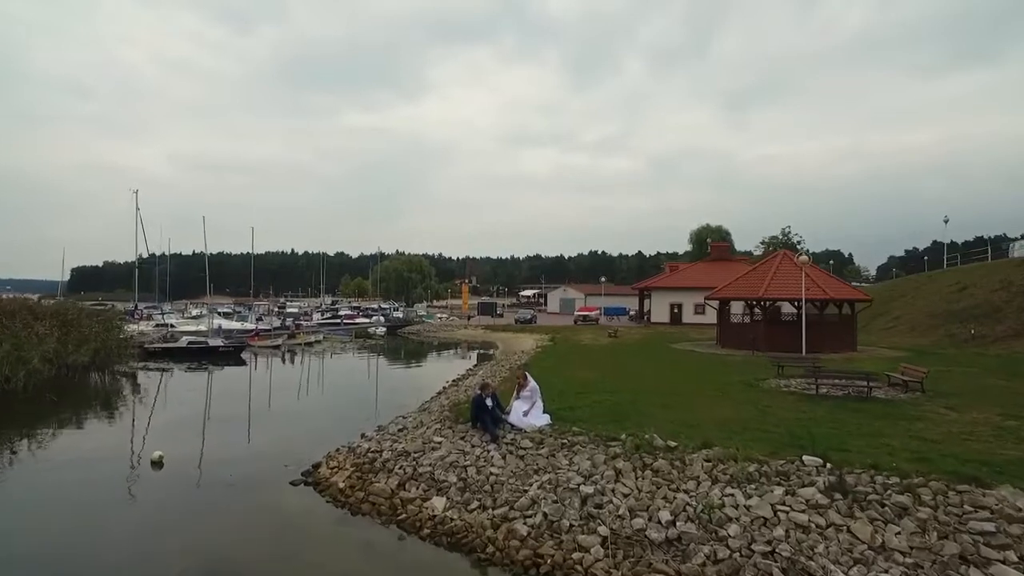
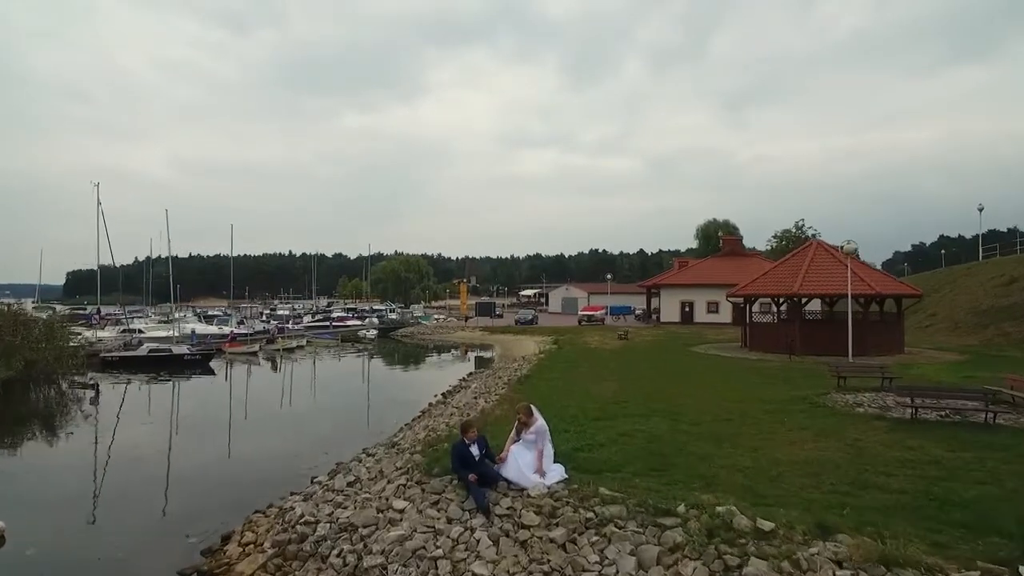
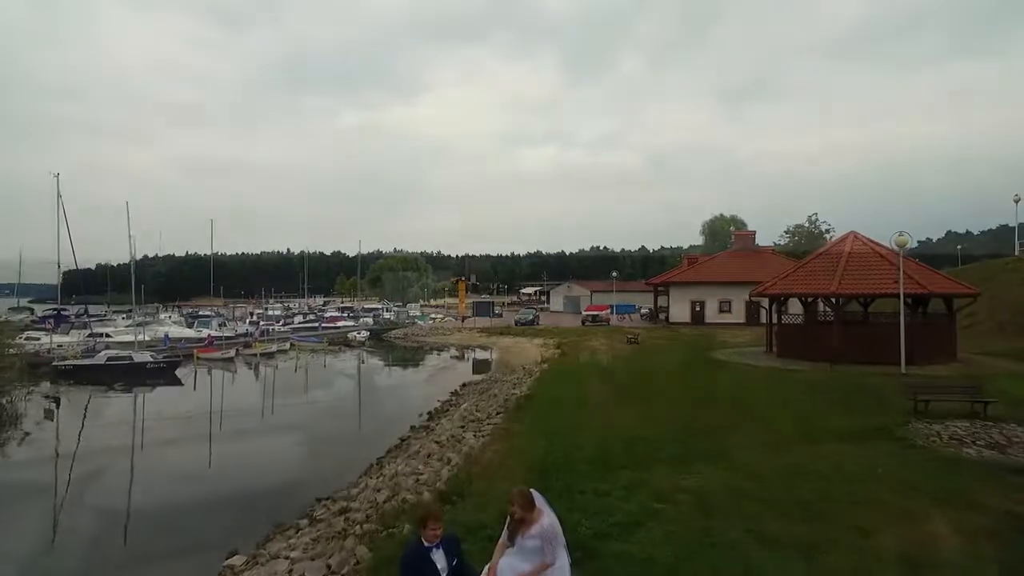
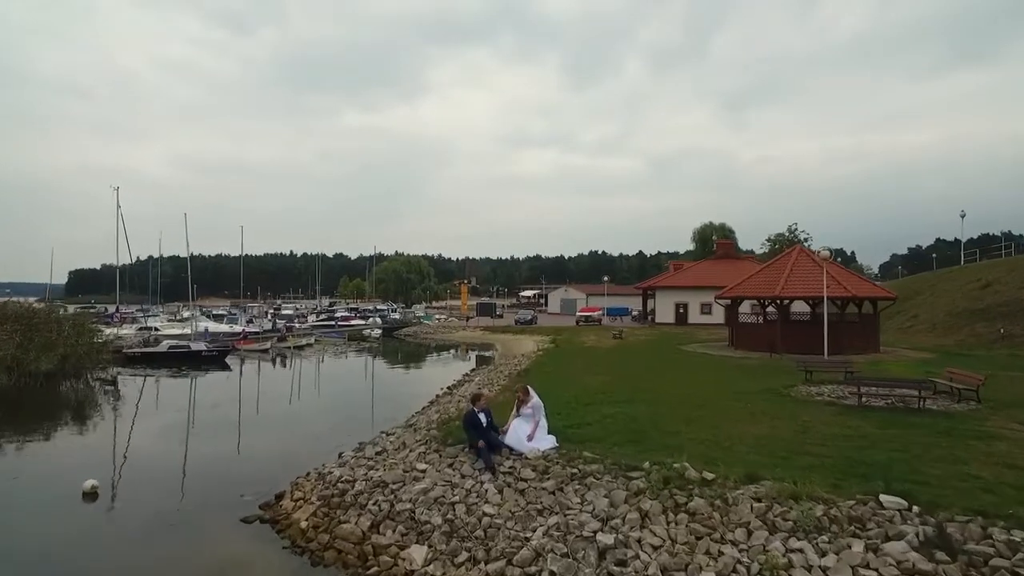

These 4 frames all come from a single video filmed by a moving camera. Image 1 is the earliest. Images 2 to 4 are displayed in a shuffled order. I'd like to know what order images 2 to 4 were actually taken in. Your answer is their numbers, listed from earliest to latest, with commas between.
4, 2, 3
